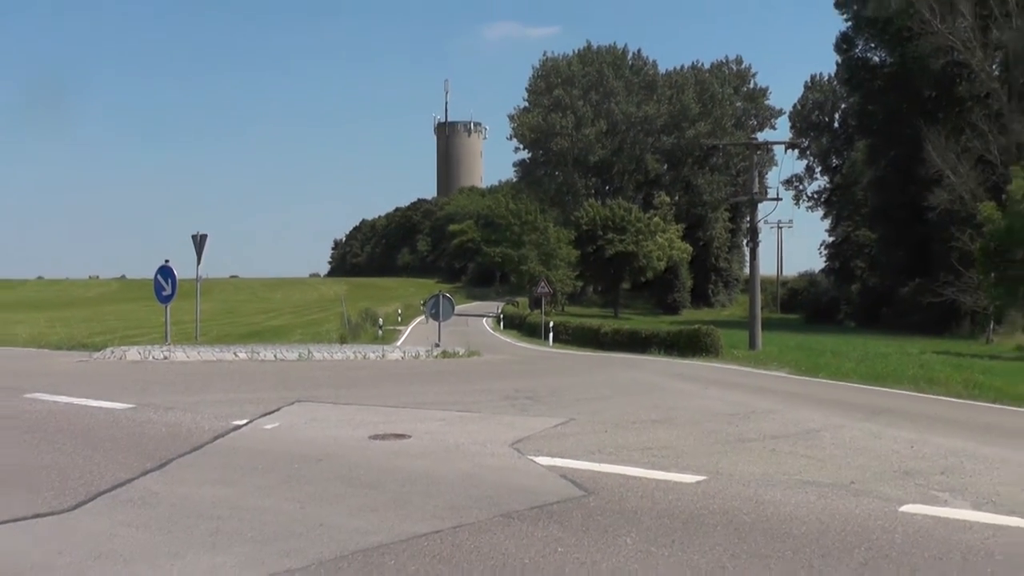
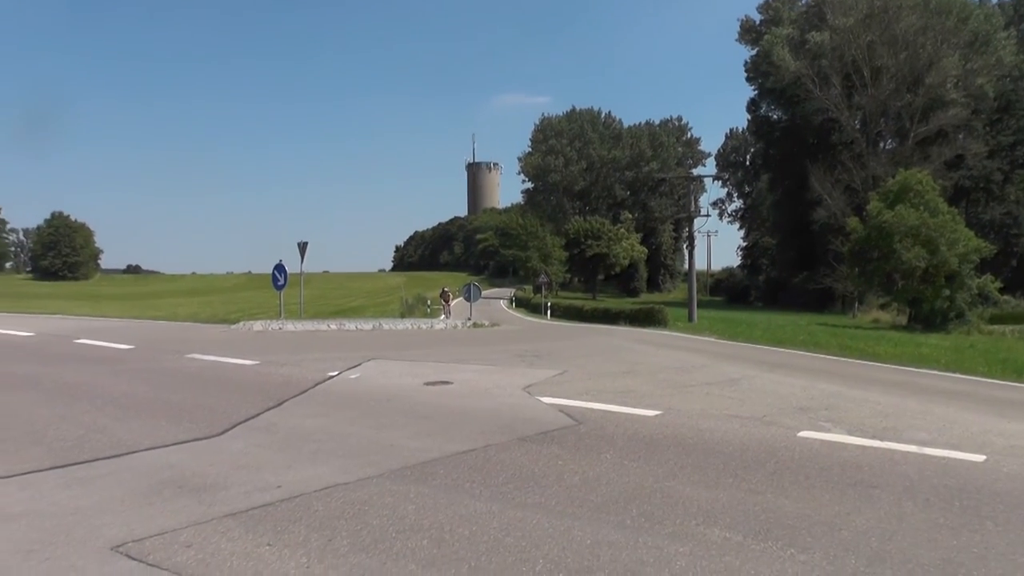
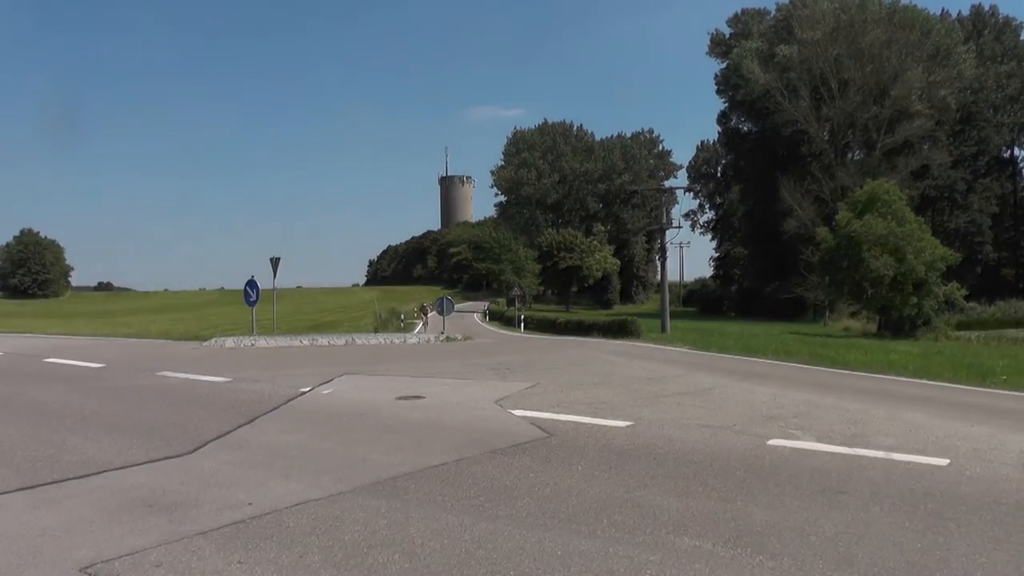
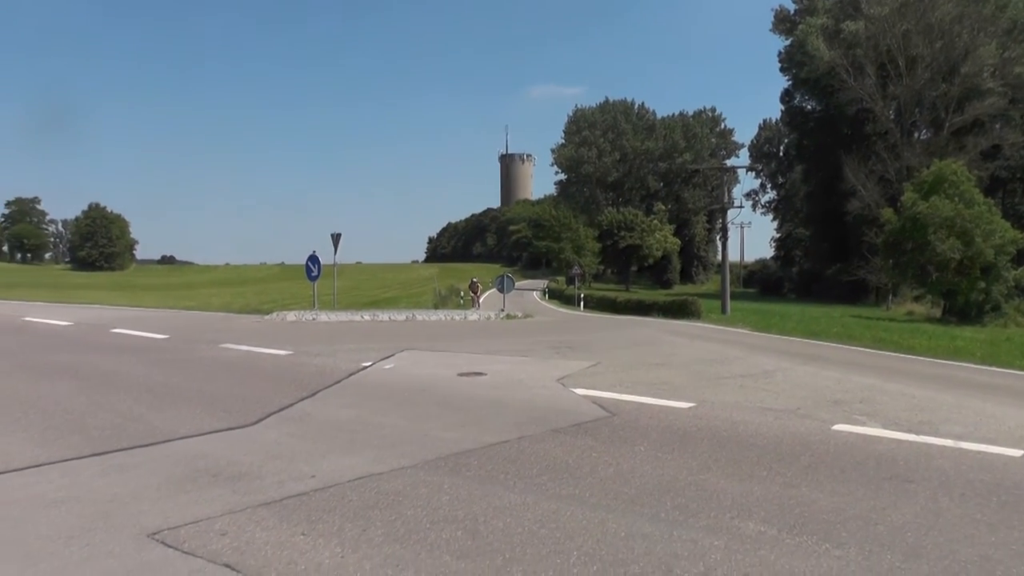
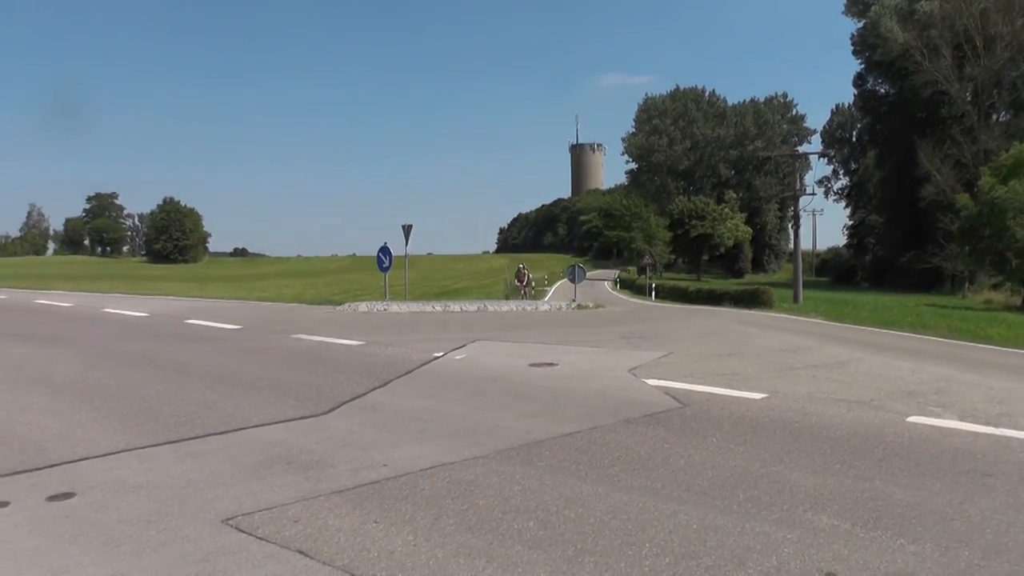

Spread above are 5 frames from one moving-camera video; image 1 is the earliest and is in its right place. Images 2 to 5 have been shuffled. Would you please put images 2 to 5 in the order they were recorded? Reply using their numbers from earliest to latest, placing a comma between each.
3, 2, 4, 5
